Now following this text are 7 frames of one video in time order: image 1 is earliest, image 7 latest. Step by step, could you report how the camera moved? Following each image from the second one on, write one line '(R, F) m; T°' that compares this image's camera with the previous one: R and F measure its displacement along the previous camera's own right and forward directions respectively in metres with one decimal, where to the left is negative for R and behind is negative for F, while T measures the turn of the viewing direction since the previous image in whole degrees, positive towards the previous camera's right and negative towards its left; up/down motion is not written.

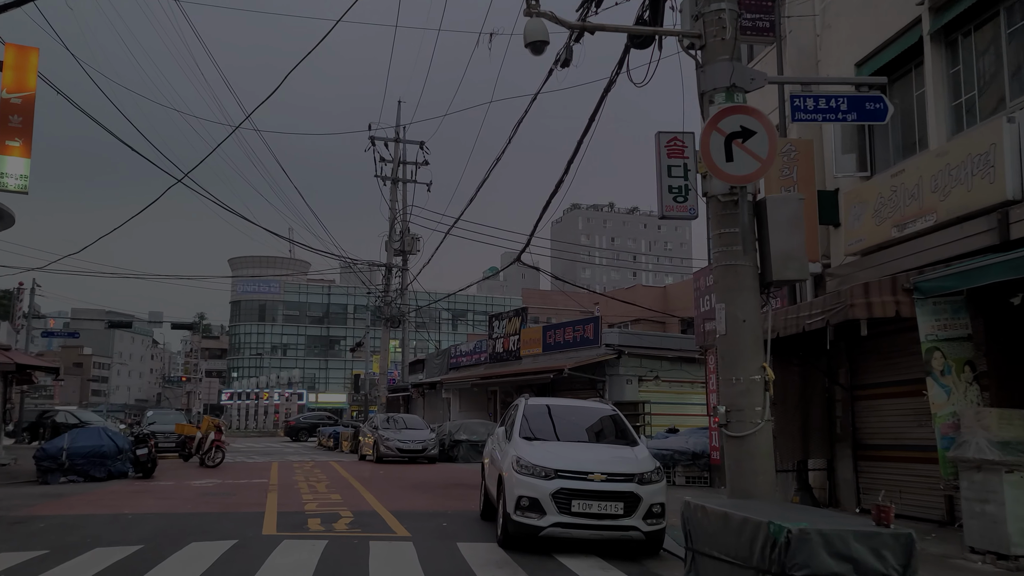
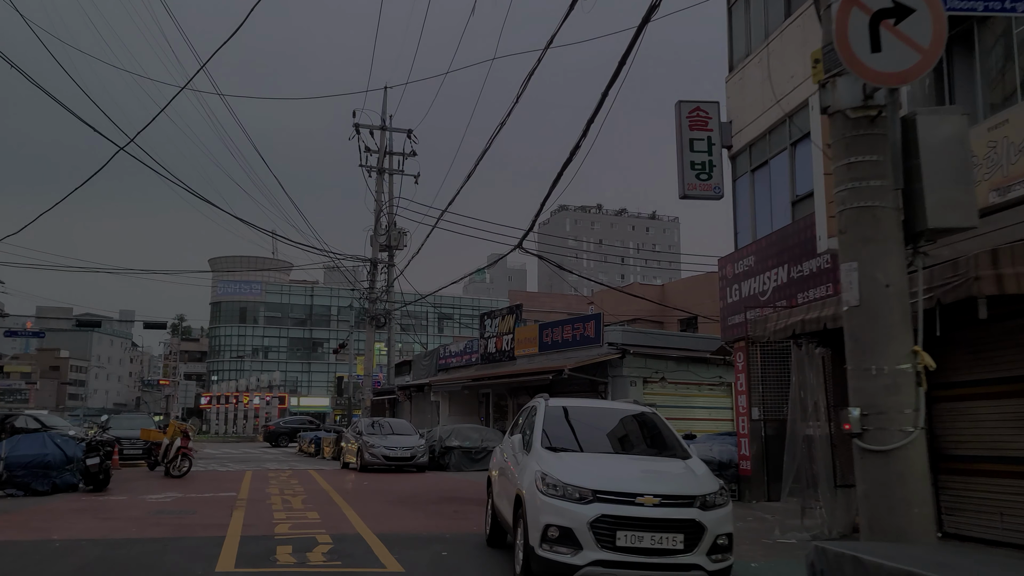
(-0.3, +1.9) m; +1°
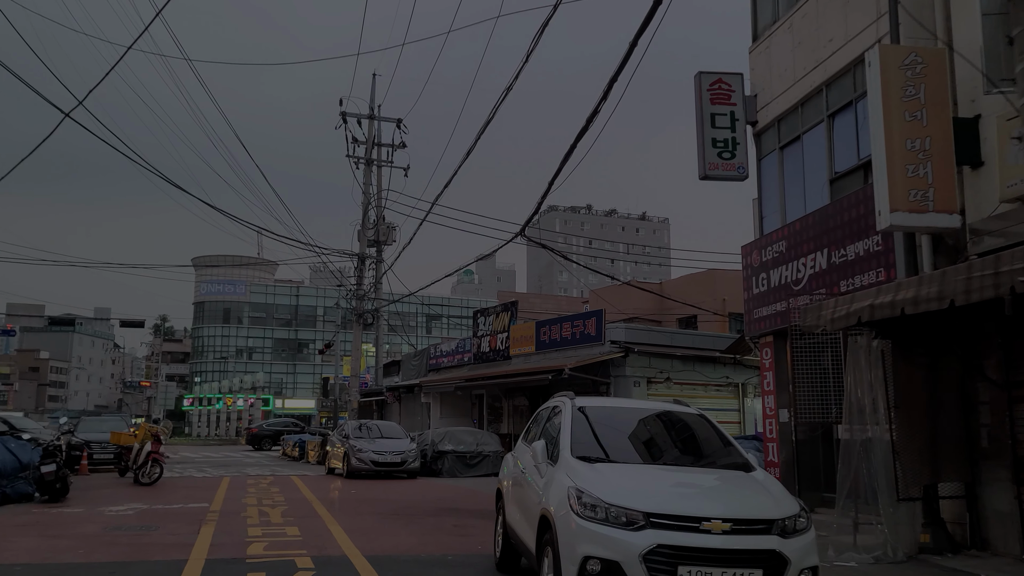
(-0.3, +1.4) m; +1°
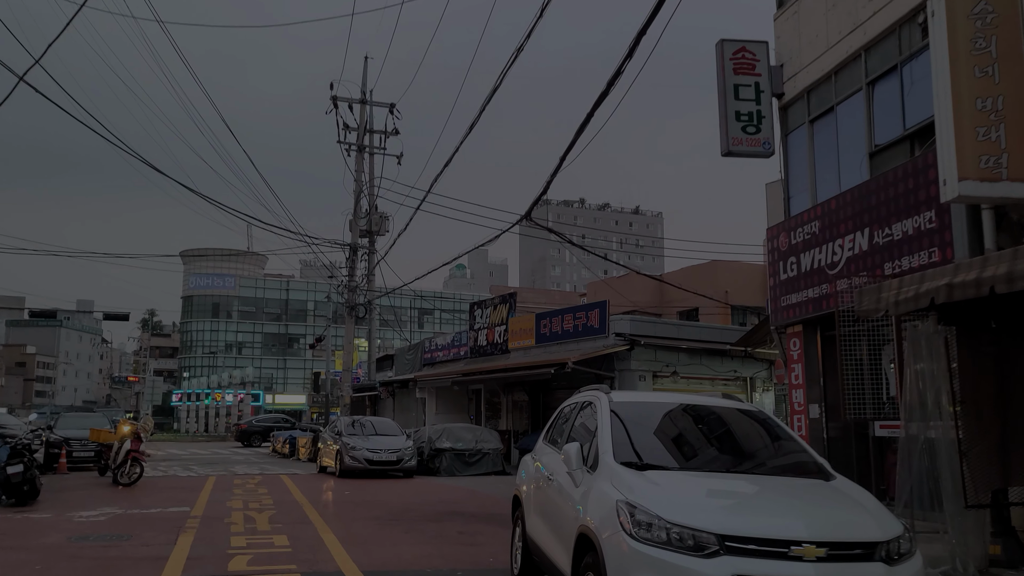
(-0.2, +1.0) m; +1°
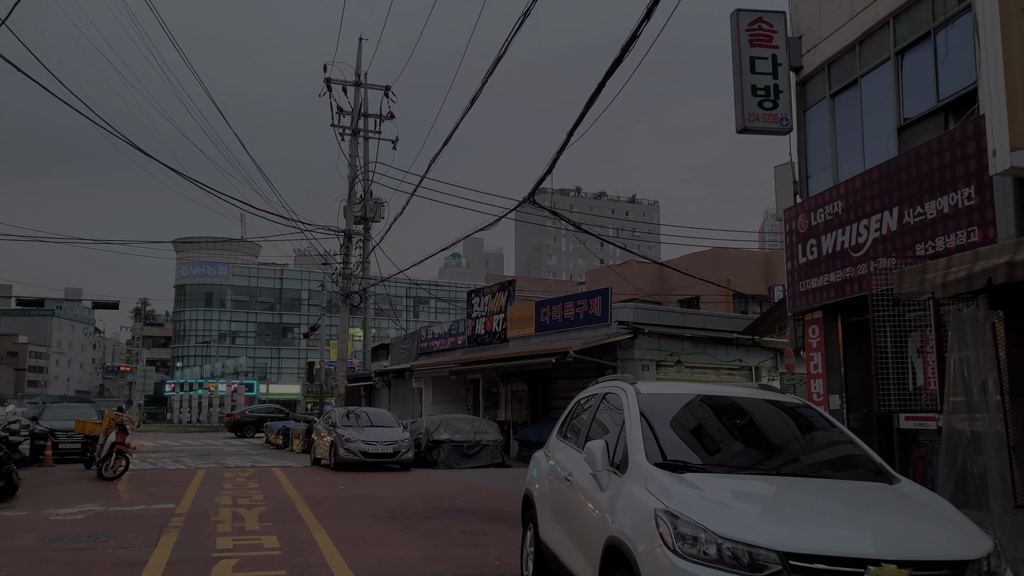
(-0.1, +0.7) m; 0°
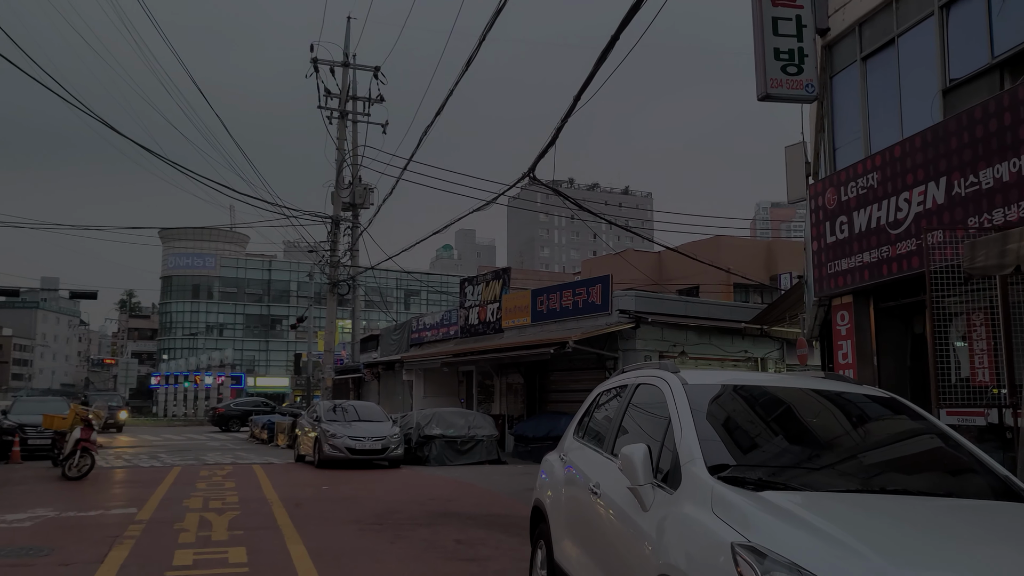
(-0.1, +1.1) m; +1°
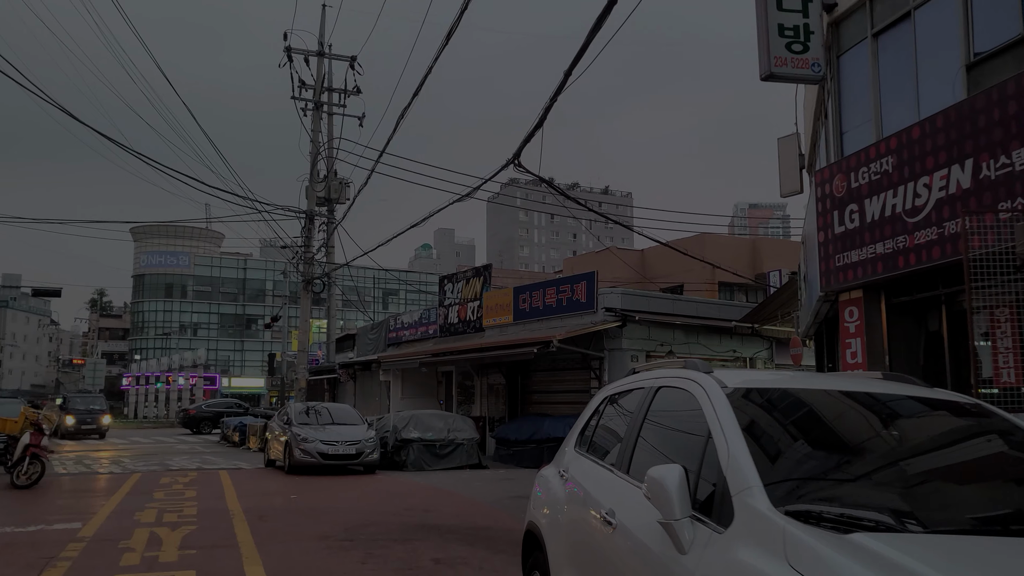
(-0.1, +0.8) m; +1°
